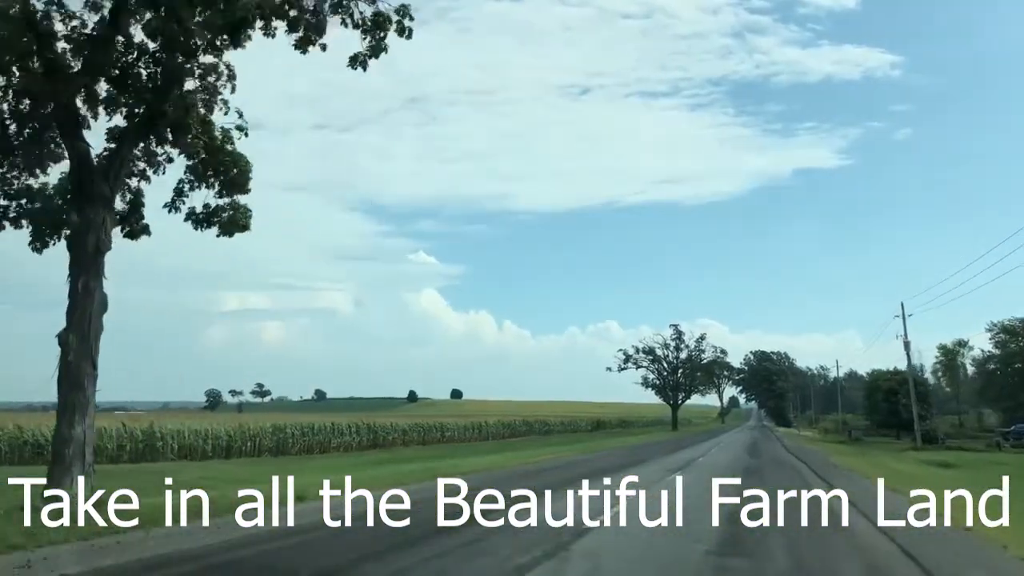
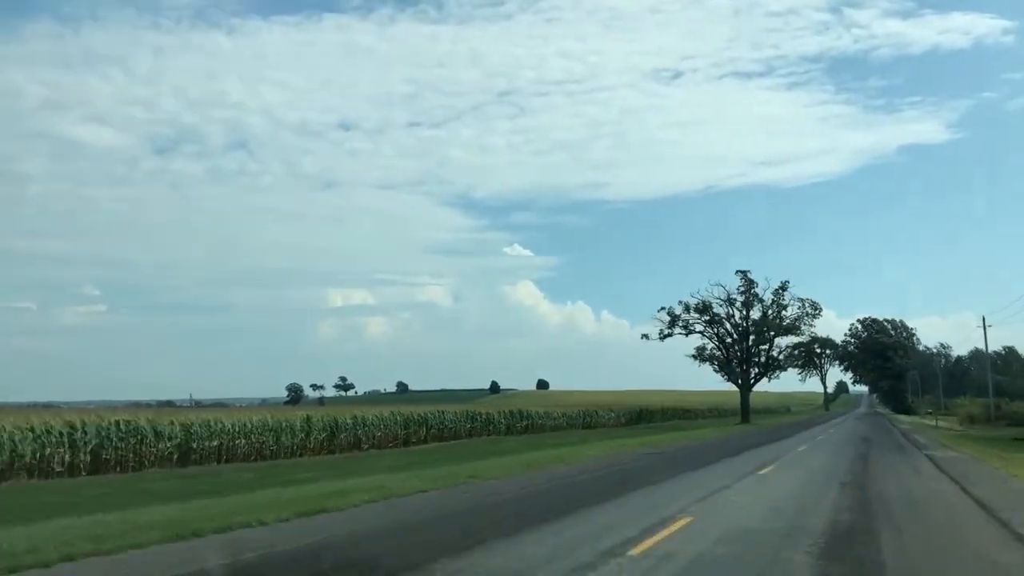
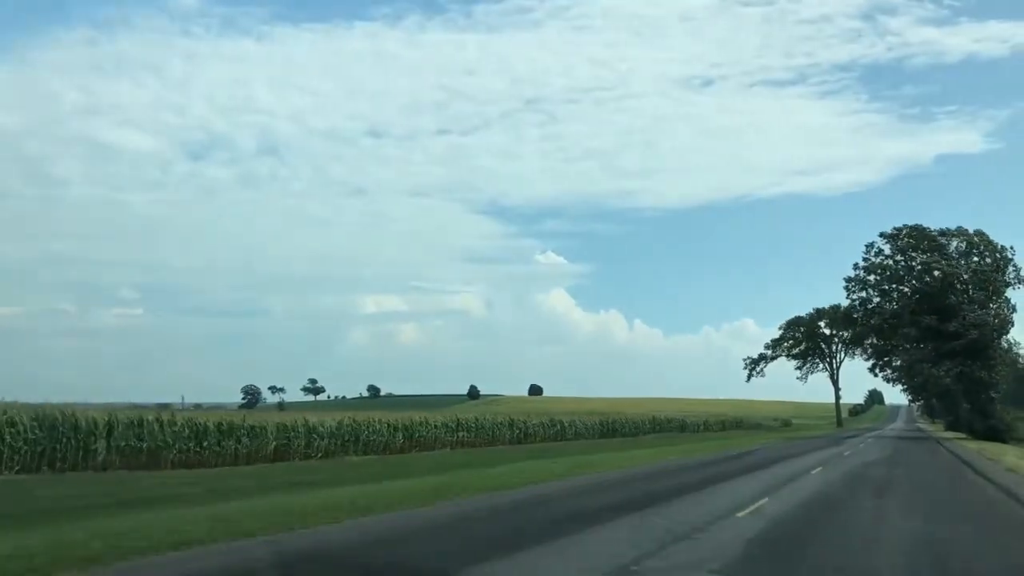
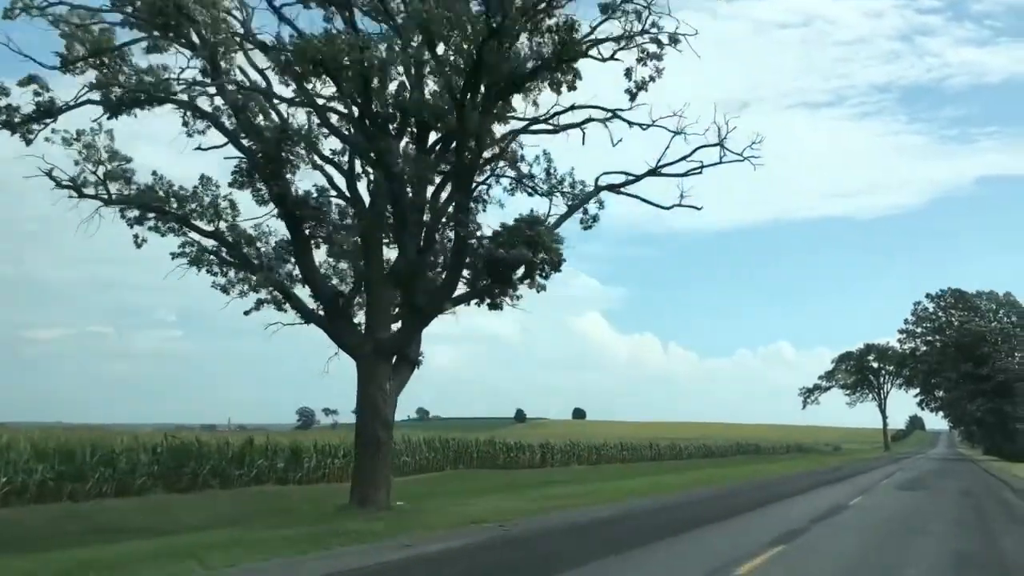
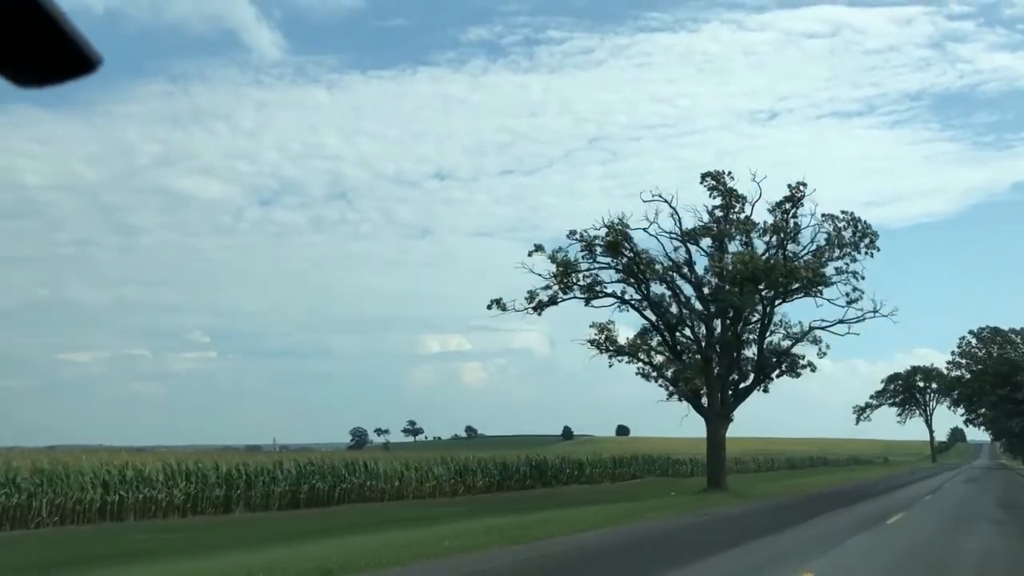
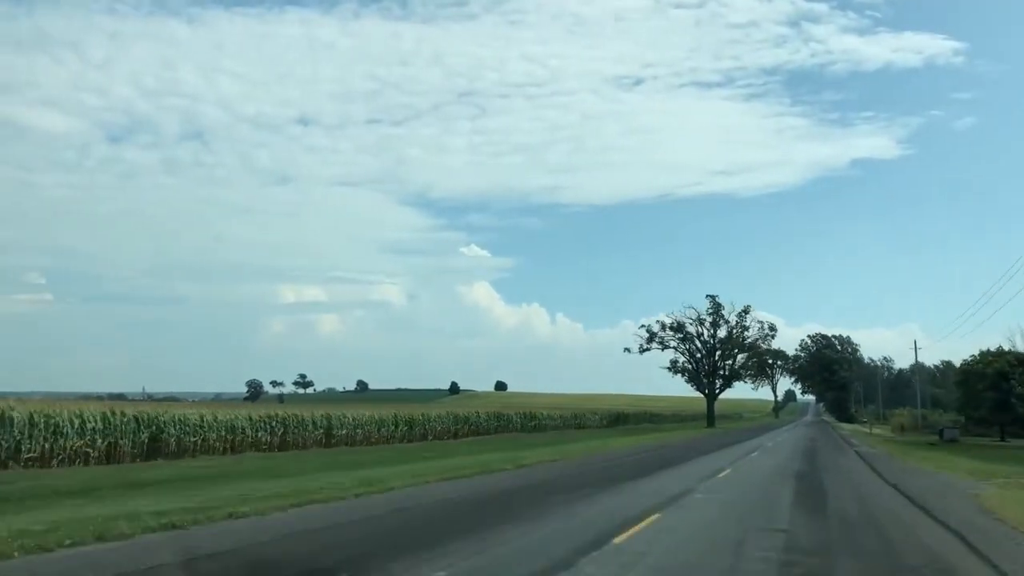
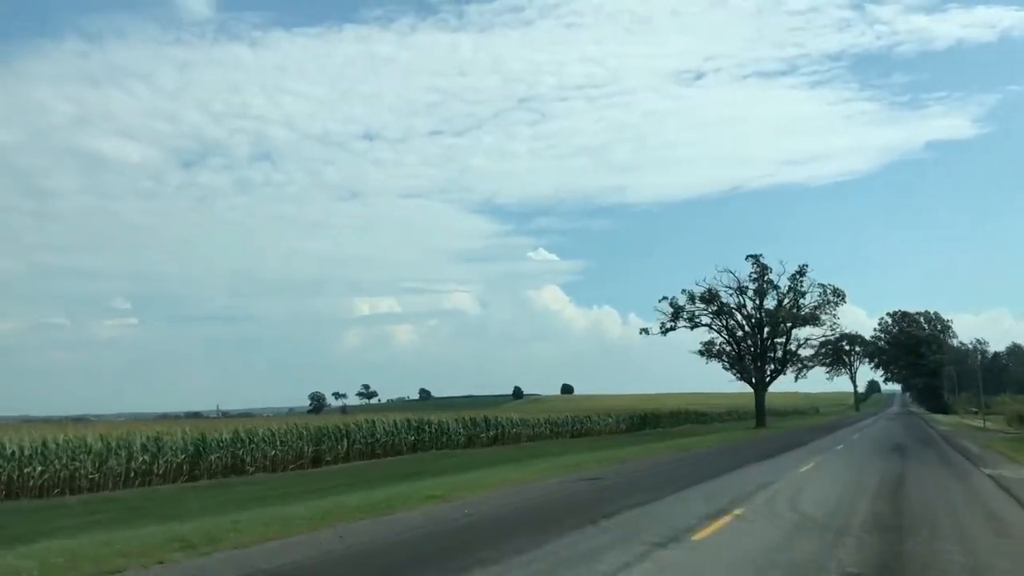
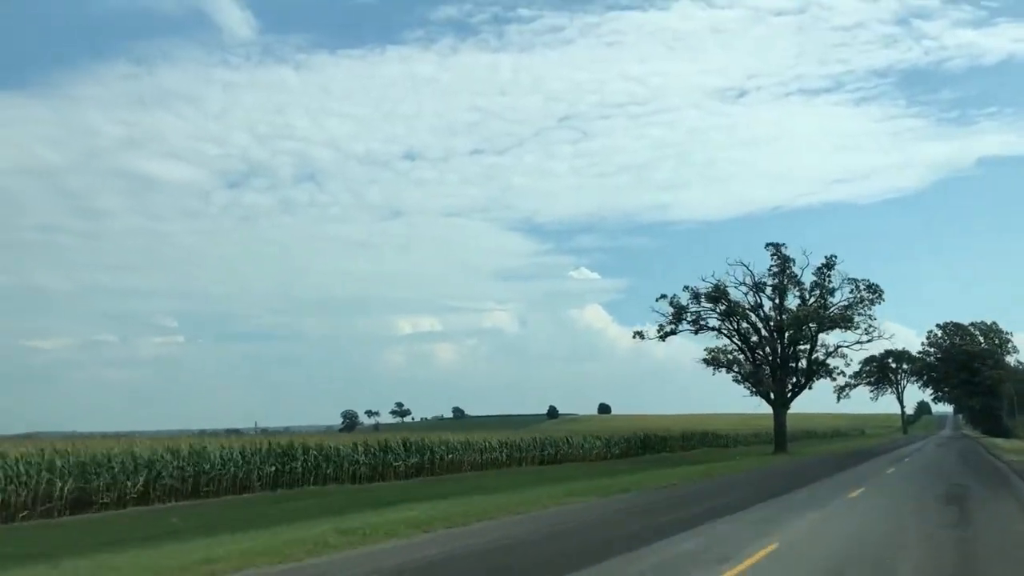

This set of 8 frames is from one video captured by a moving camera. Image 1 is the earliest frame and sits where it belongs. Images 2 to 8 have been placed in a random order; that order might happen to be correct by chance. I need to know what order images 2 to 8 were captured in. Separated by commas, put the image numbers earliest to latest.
6, 2, 7, 8, 5, 4, 3
